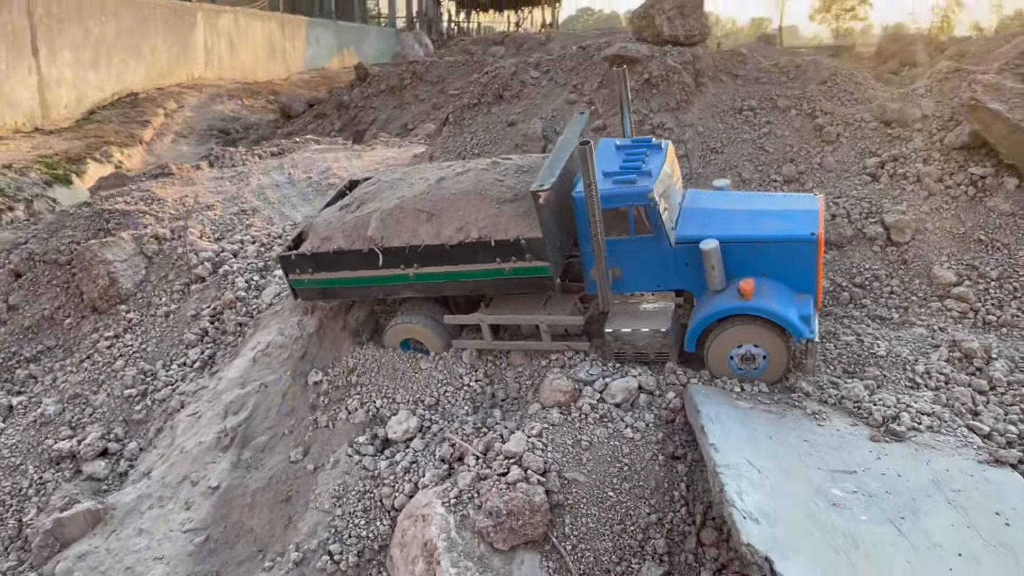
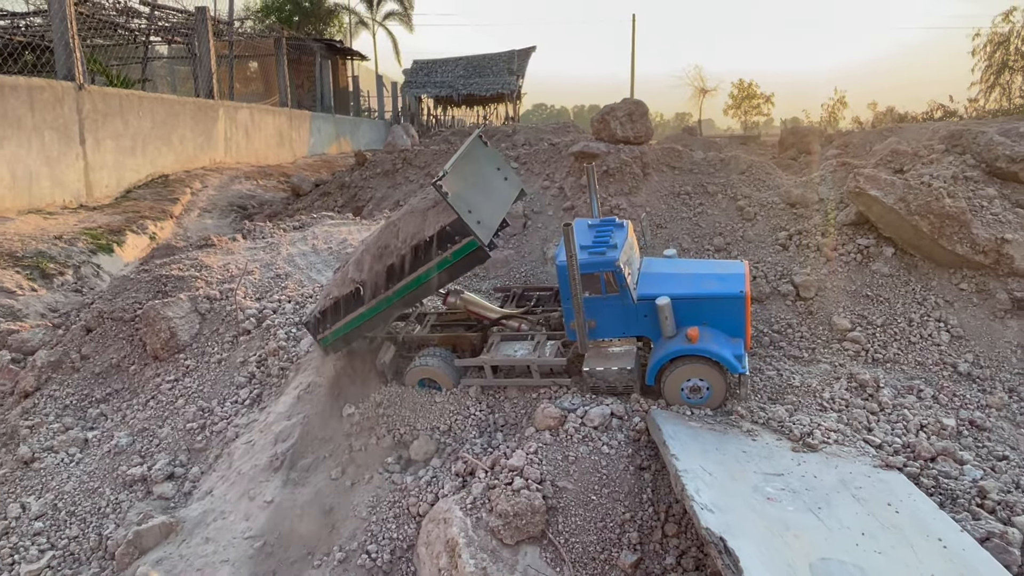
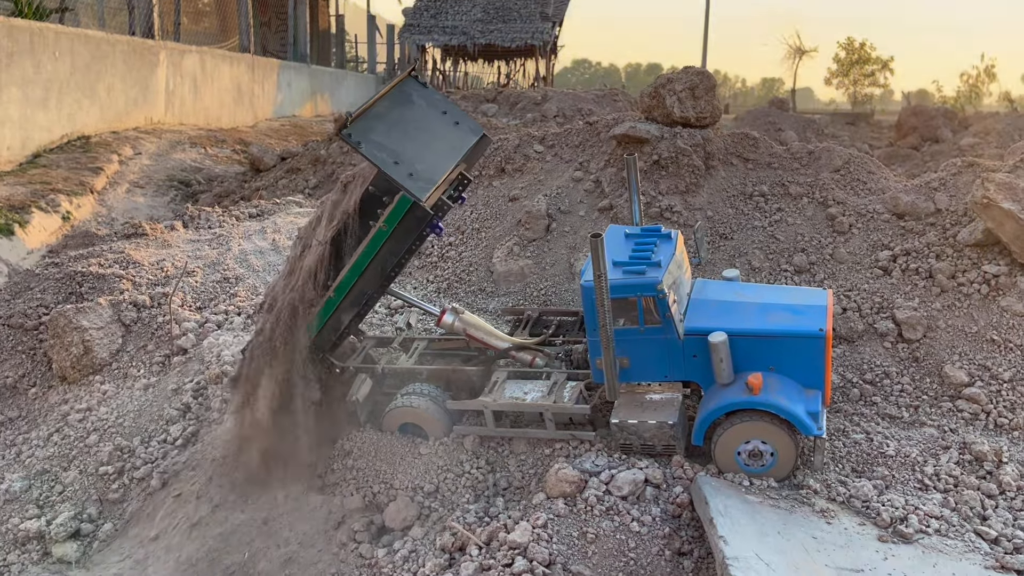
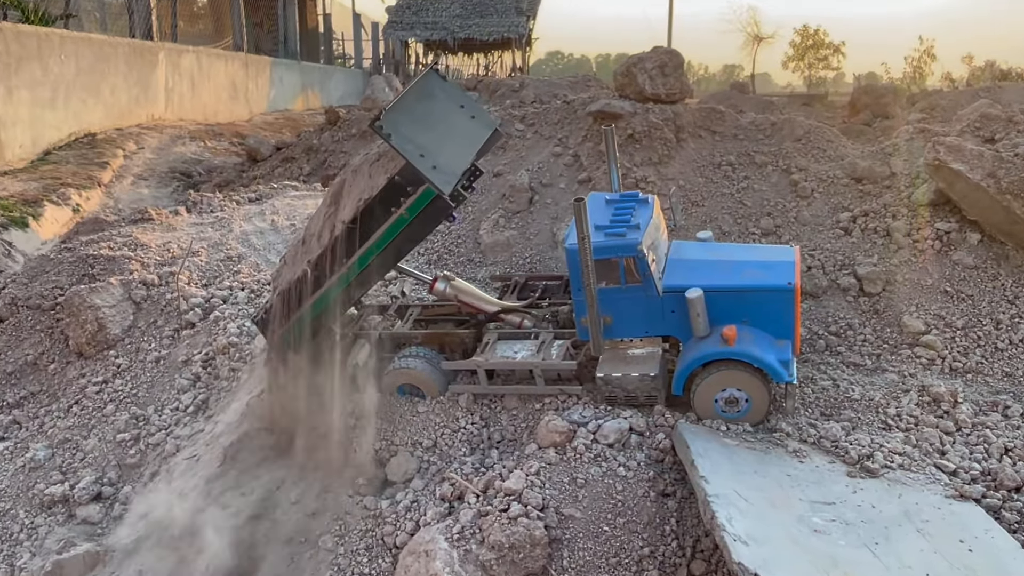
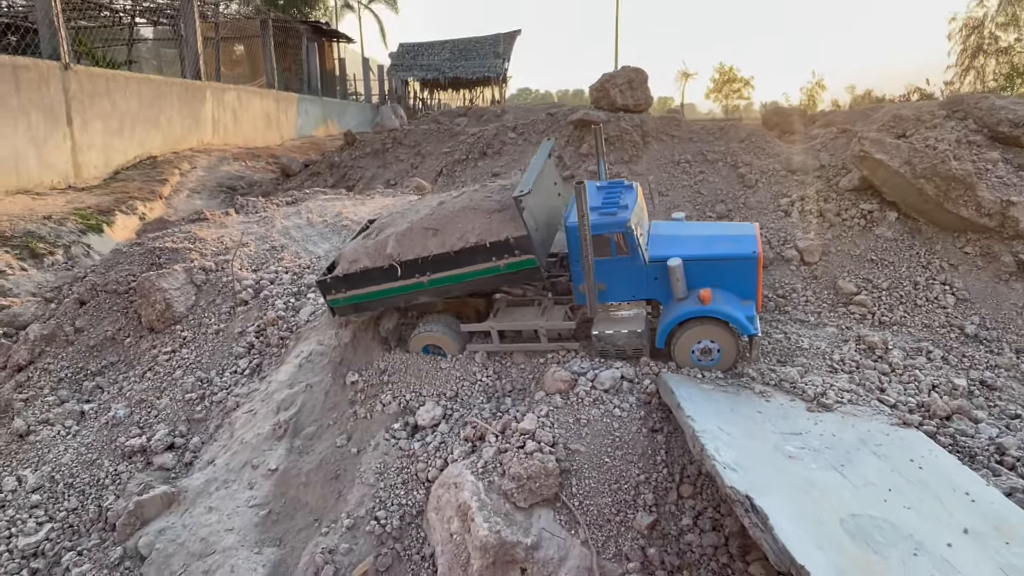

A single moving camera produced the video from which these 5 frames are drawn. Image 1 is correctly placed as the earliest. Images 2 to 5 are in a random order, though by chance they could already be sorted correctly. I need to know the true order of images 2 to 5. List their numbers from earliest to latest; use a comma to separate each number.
5, 2, 4, 3
